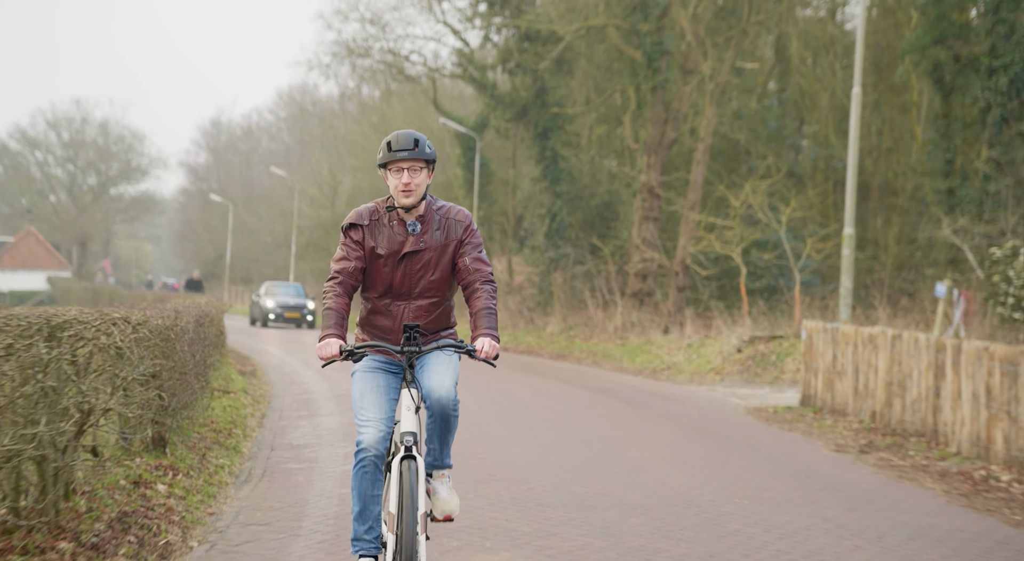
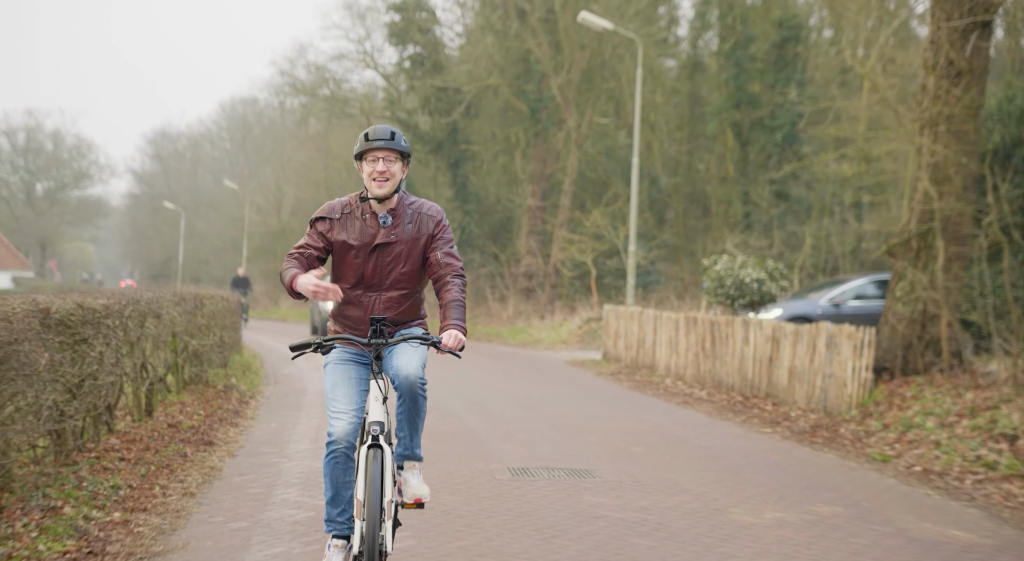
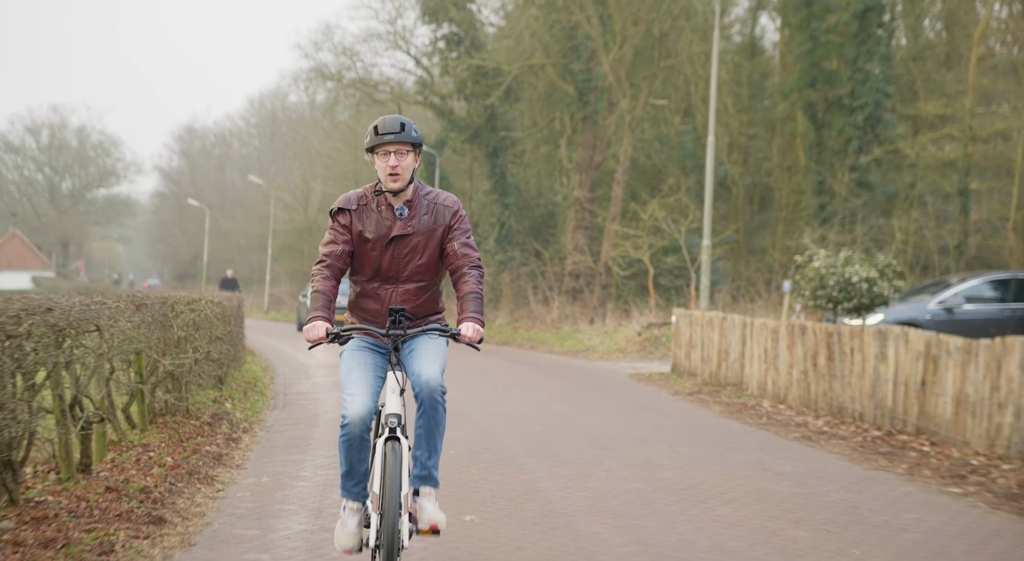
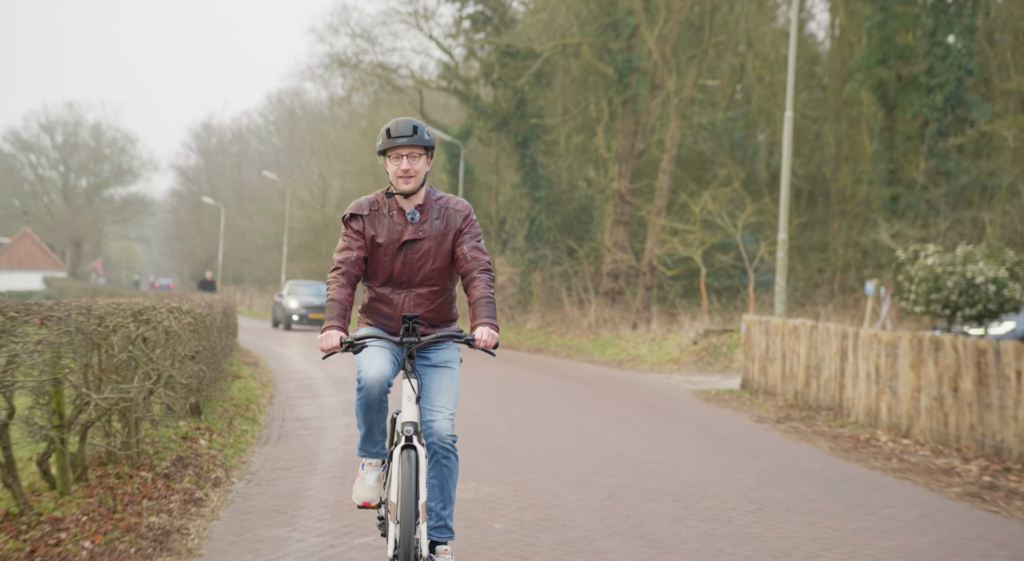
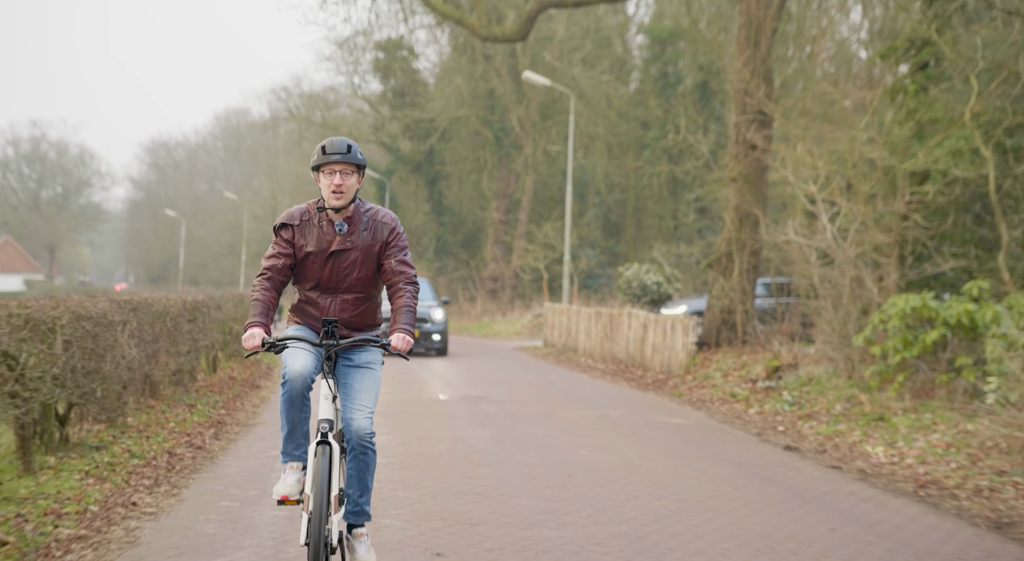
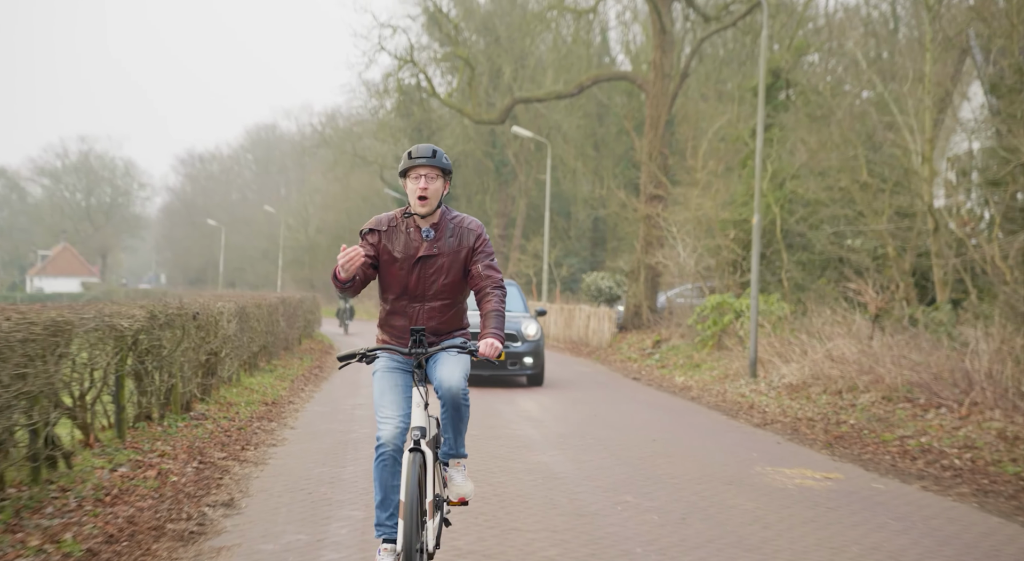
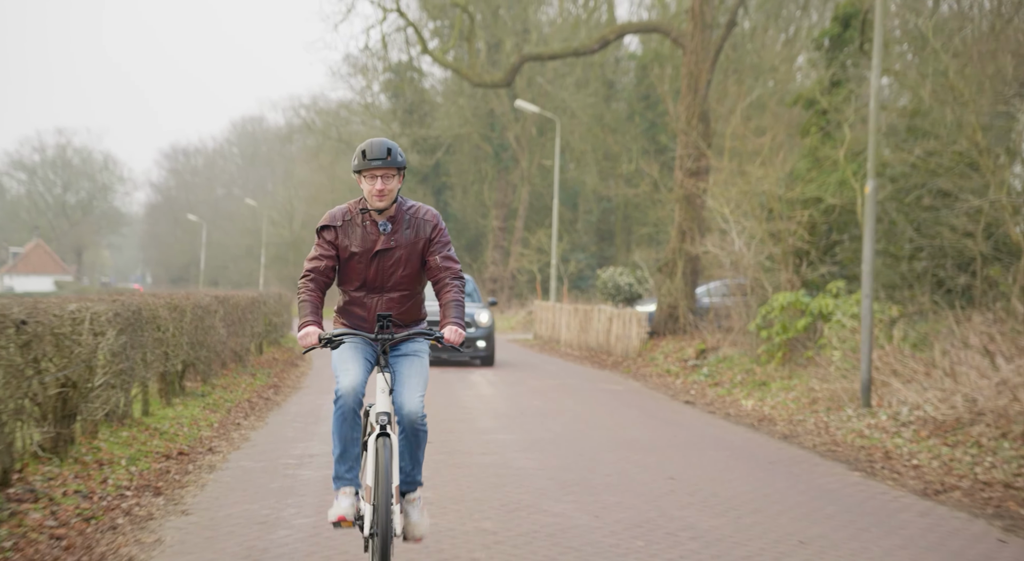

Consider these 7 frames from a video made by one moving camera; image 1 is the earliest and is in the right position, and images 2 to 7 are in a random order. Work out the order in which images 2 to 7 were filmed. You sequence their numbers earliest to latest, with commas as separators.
4, 3, 2, 5, 7, 6
